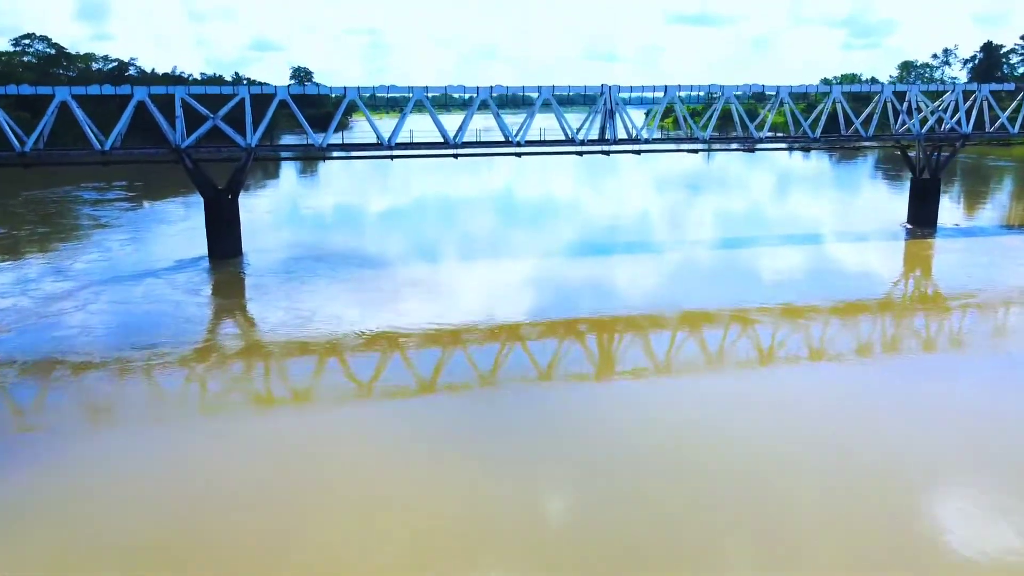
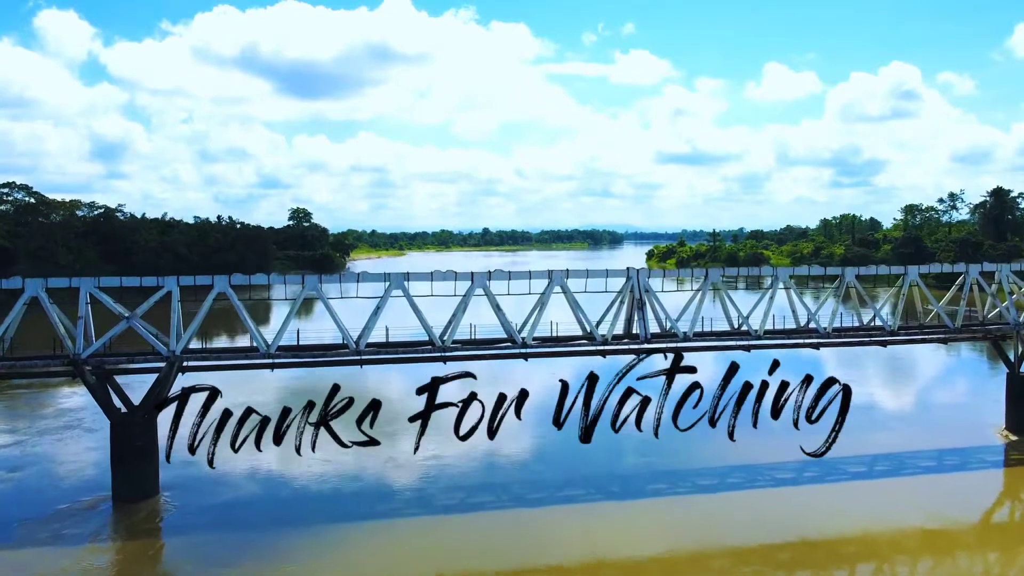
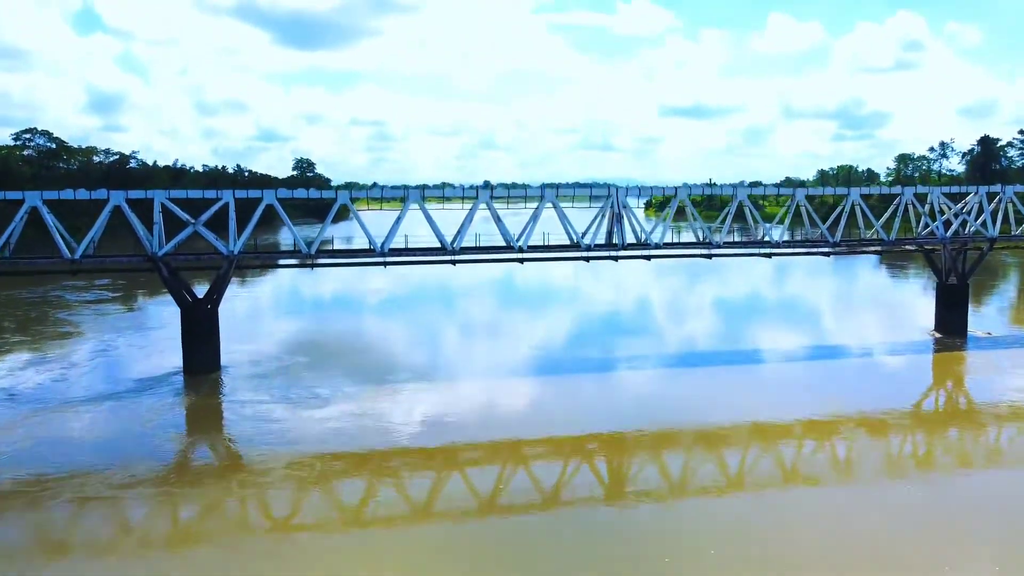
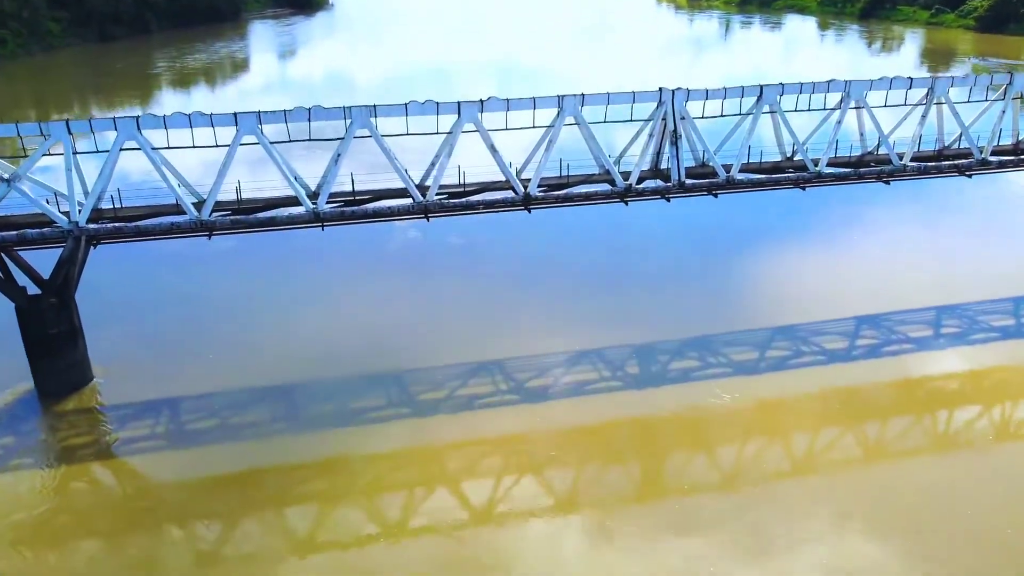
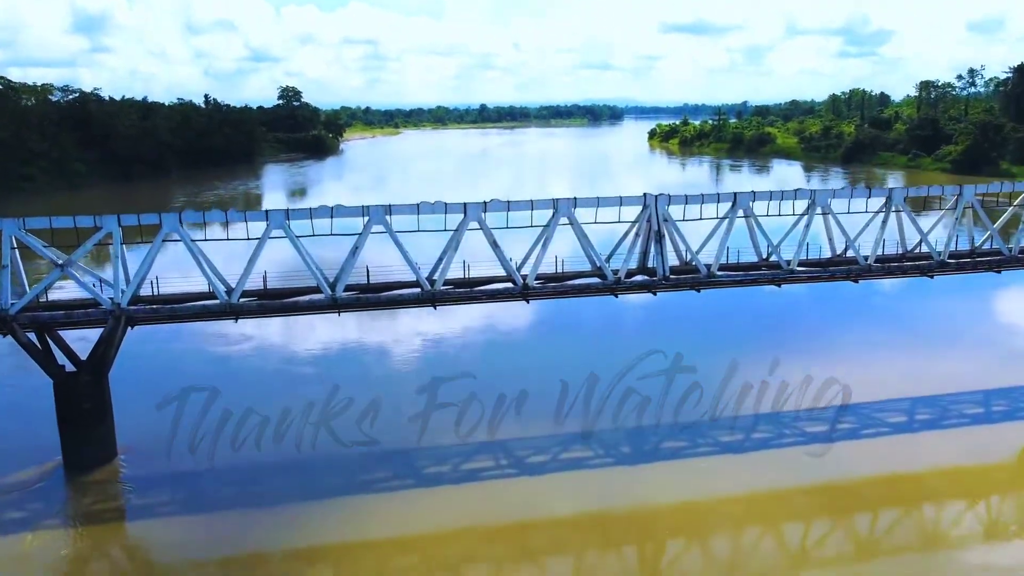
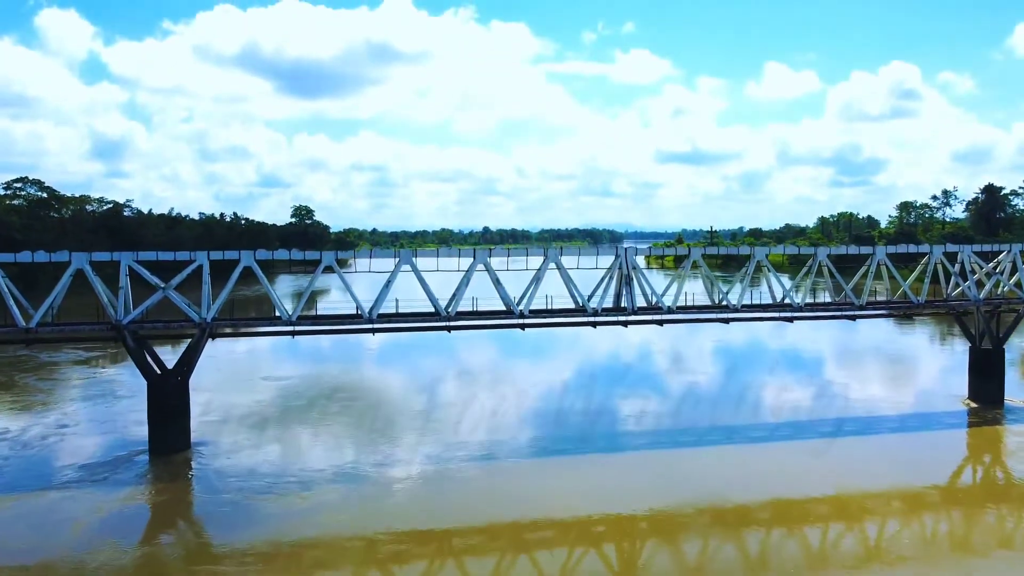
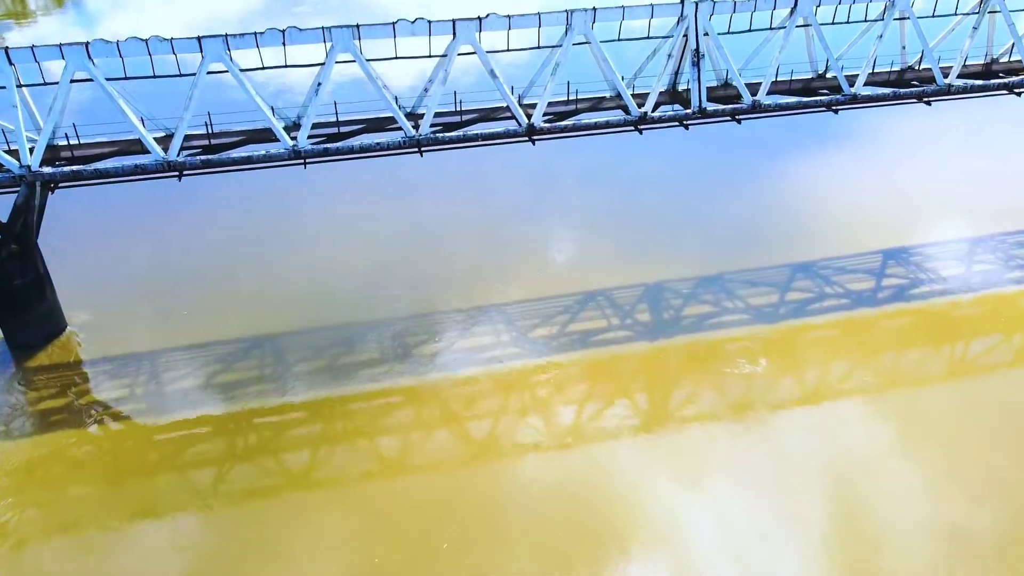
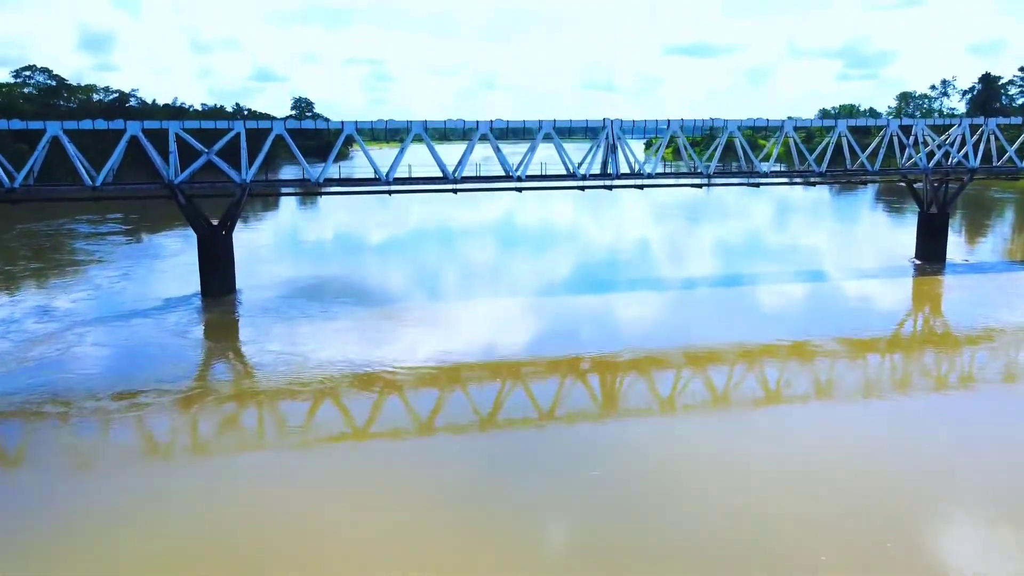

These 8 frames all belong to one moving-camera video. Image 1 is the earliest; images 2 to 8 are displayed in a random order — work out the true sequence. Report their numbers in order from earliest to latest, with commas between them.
8, 3, 6, 2, 5, 4, 7
